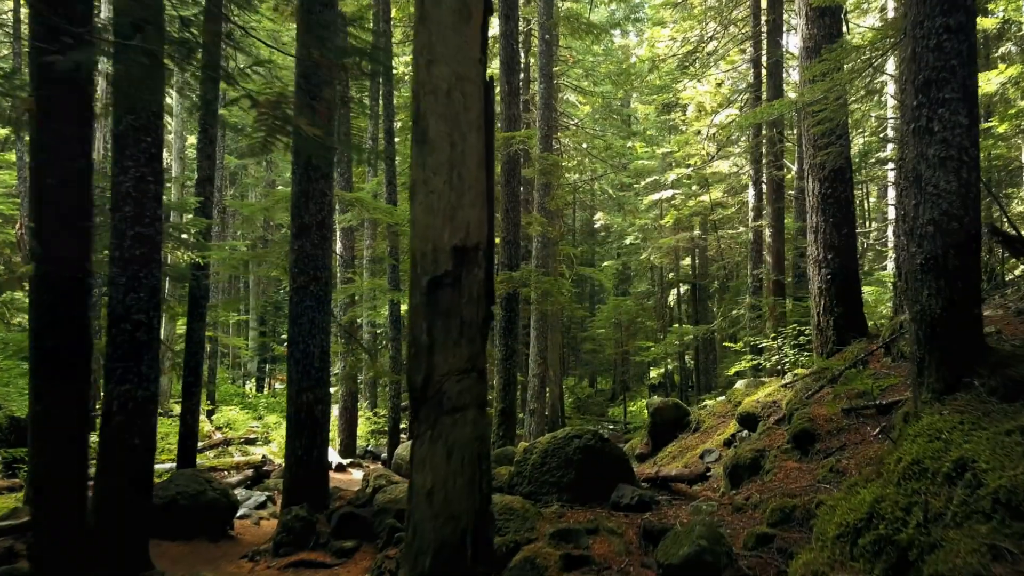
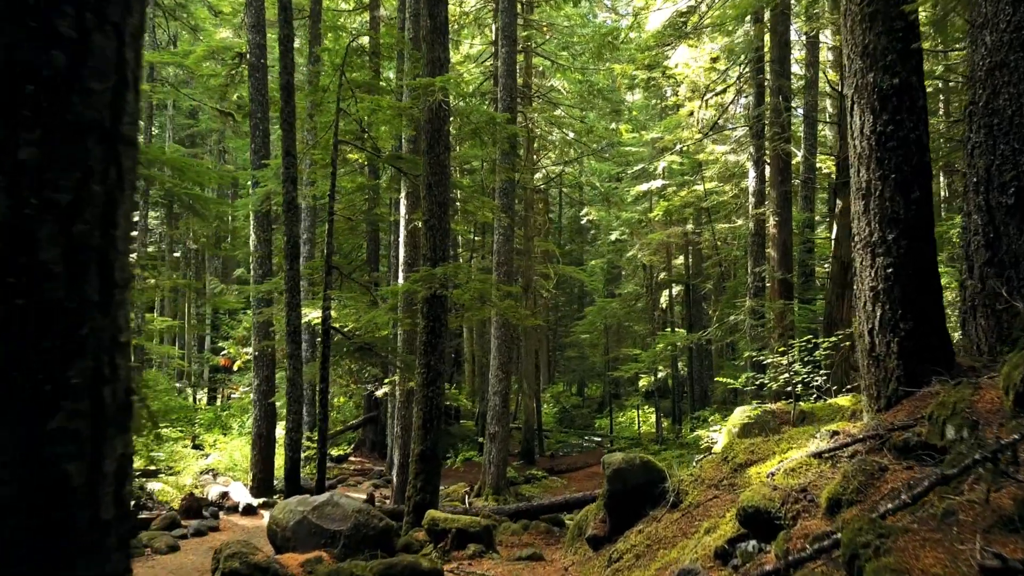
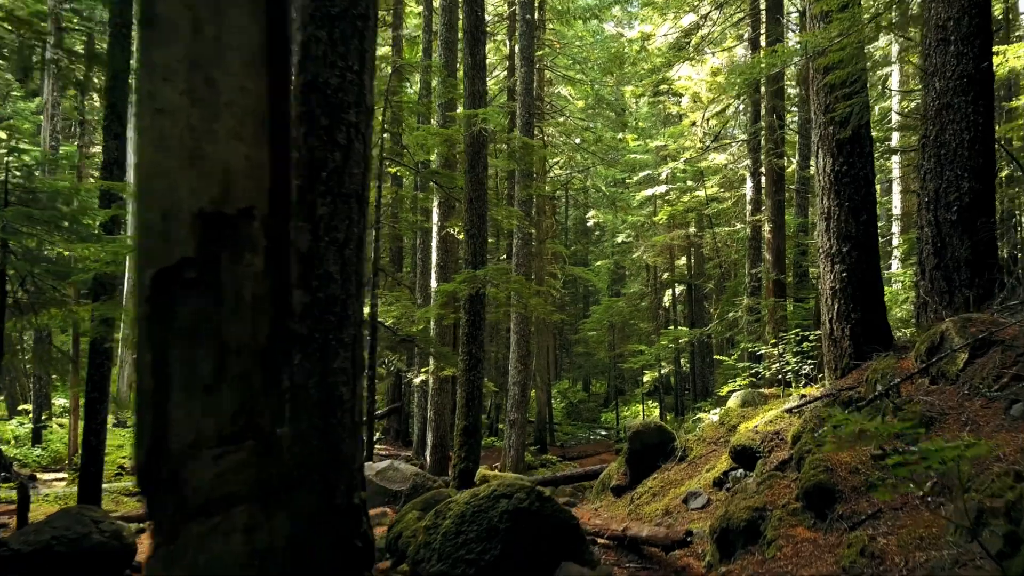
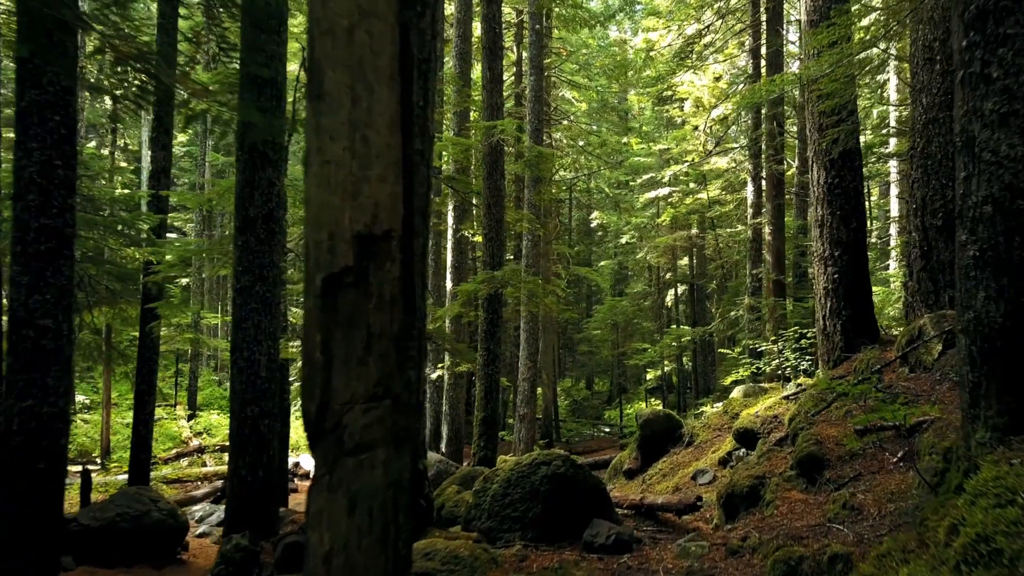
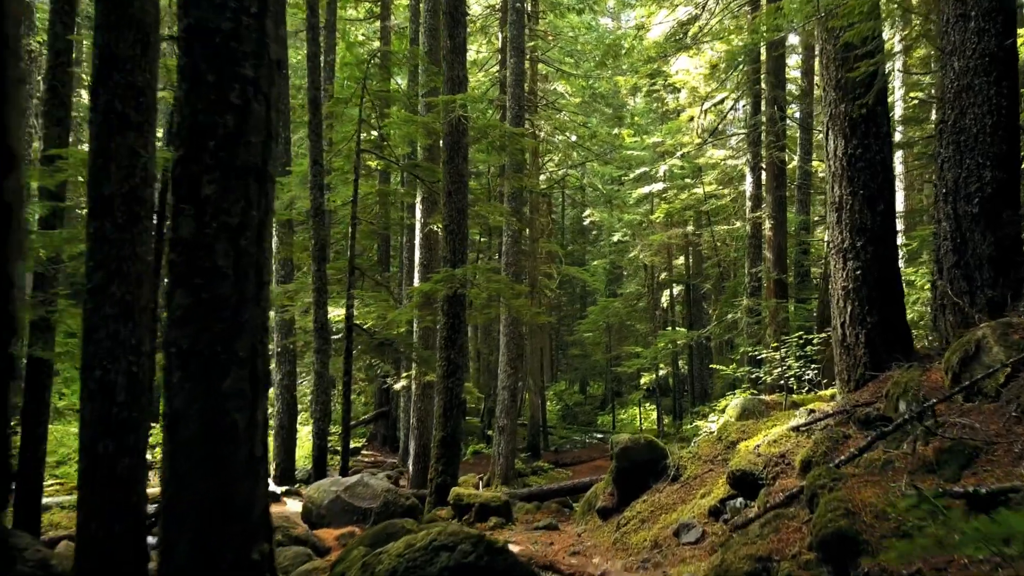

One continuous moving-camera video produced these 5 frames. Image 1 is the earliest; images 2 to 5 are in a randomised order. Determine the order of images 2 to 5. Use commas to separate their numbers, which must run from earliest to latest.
4, 3, 5, 2
